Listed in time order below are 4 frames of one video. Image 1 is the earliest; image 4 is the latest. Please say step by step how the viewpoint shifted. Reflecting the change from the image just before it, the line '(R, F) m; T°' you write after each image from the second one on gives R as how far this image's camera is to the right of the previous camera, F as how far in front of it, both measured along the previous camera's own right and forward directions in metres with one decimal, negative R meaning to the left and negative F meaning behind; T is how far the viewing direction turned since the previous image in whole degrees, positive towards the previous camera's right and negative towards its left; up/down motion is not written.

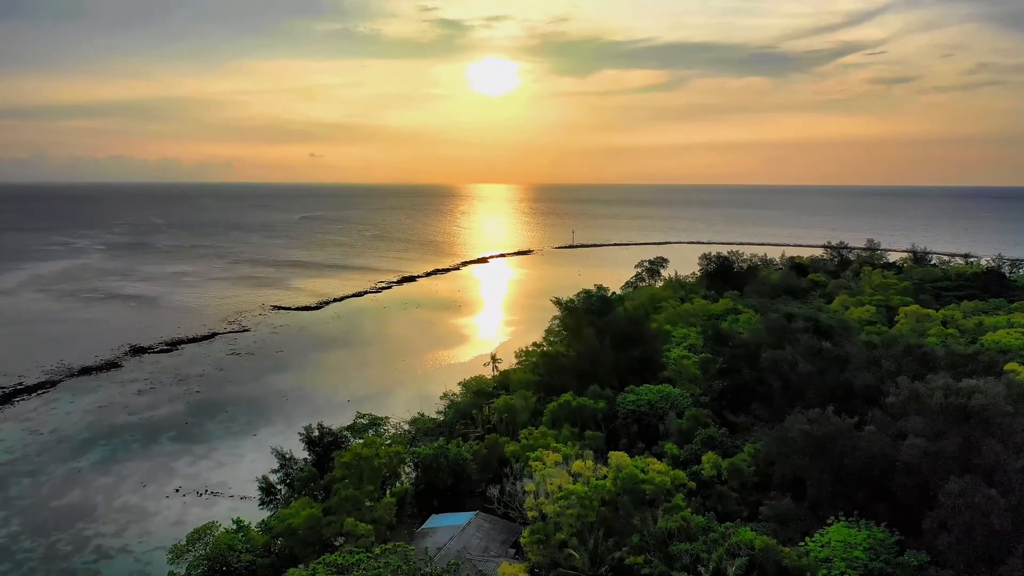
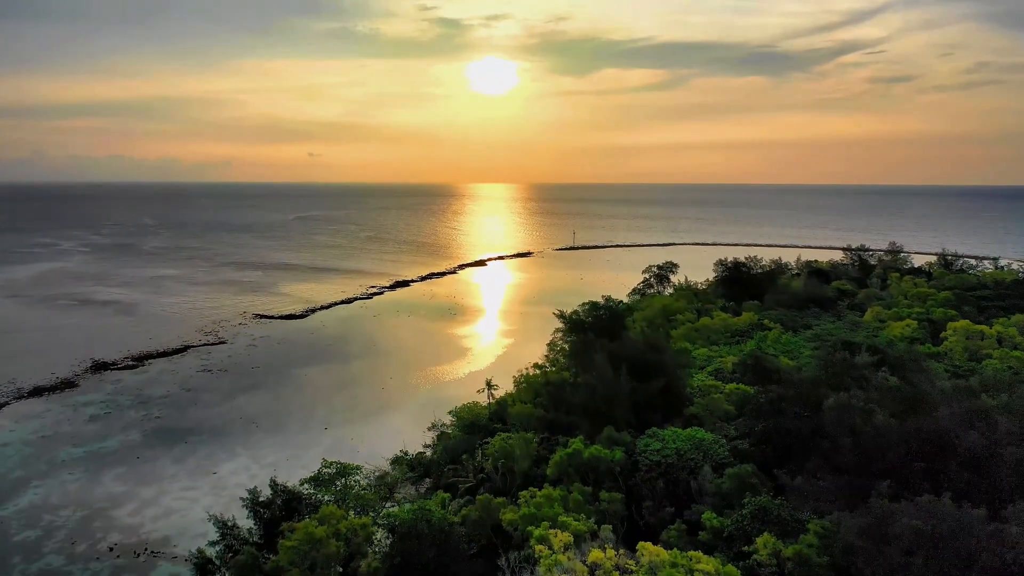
(+0.1, +3.3) m; 0°
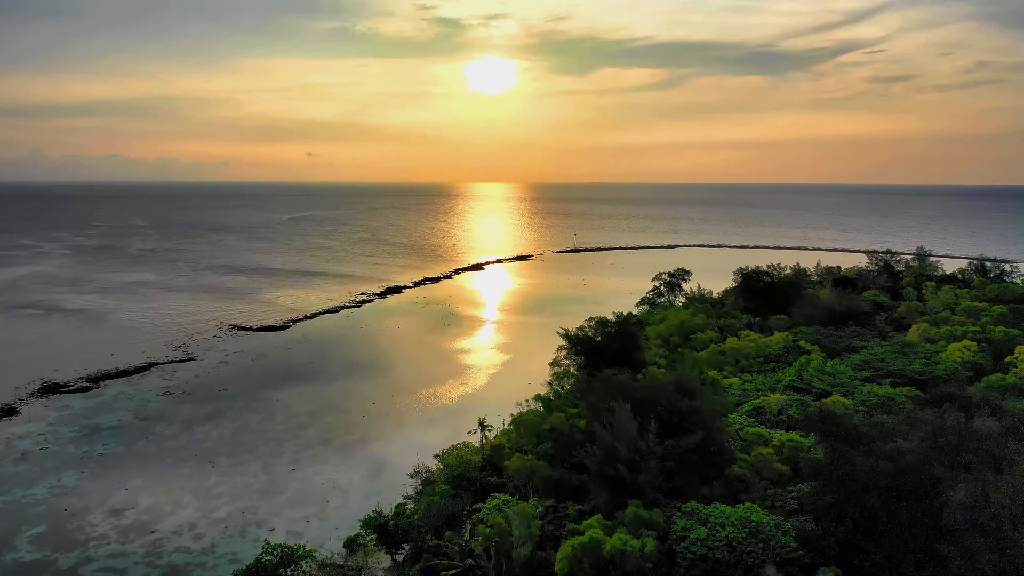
(+0.1, +3.6) m; 0°
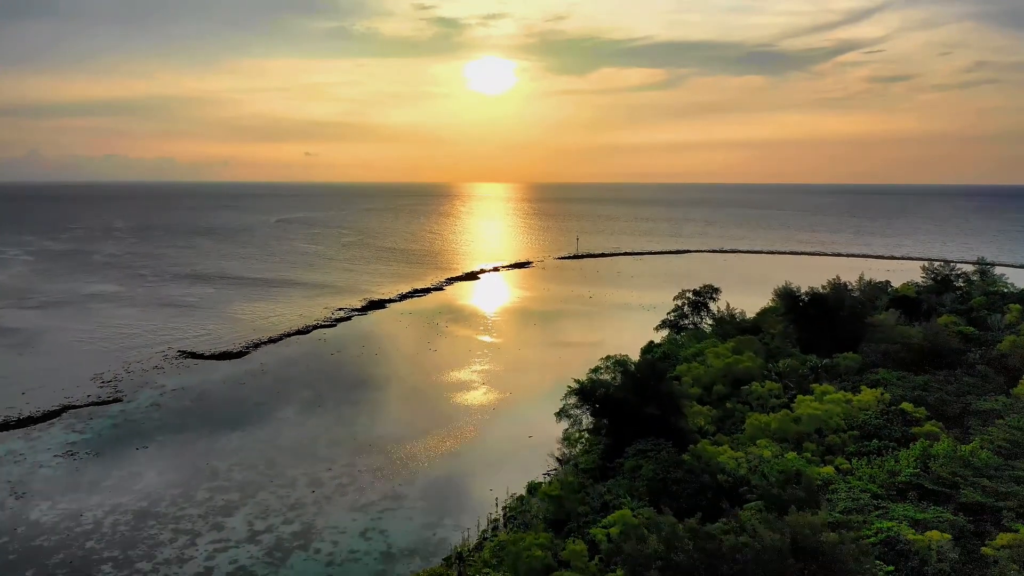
(+0.1, +6.4) m; 0°
